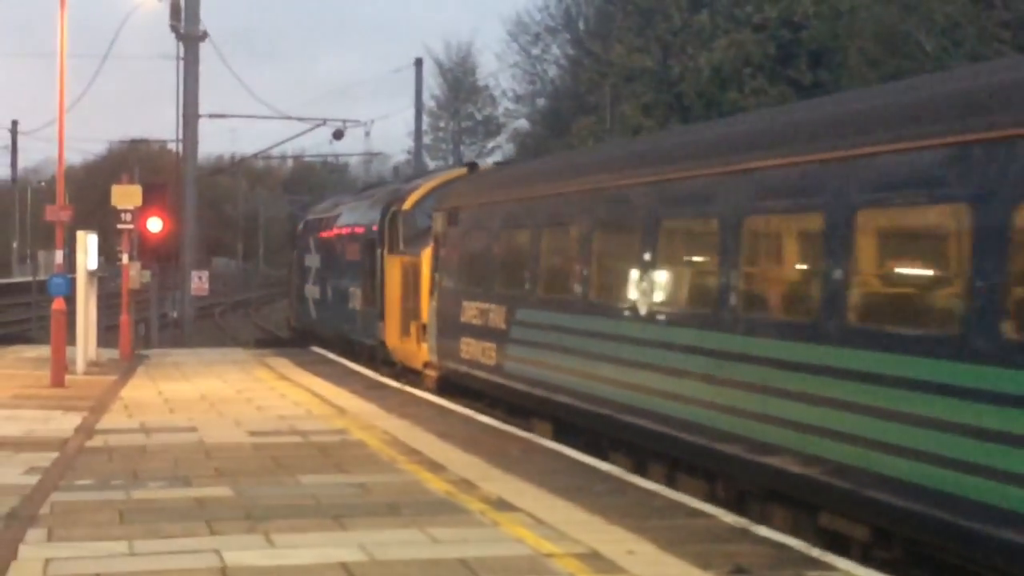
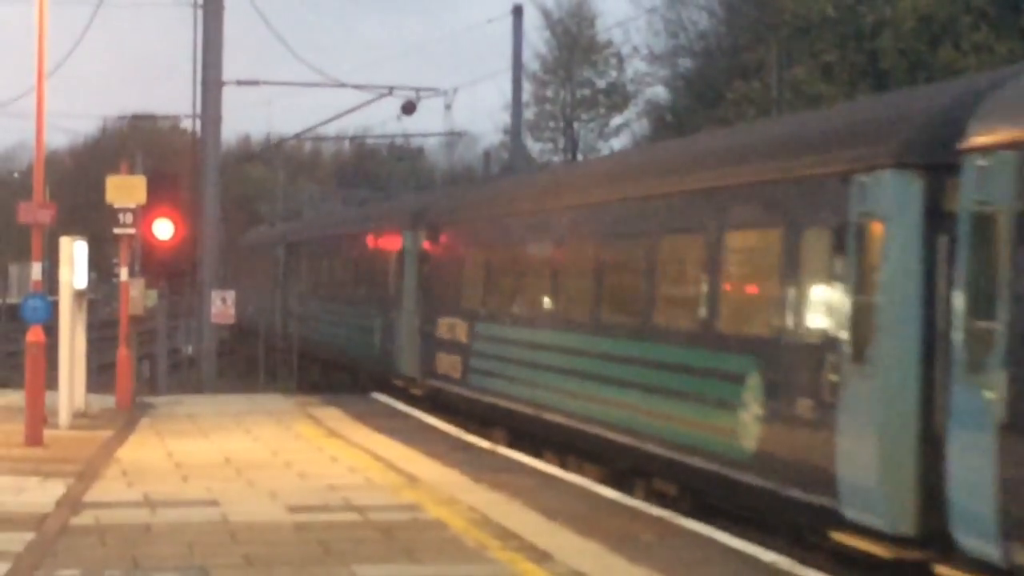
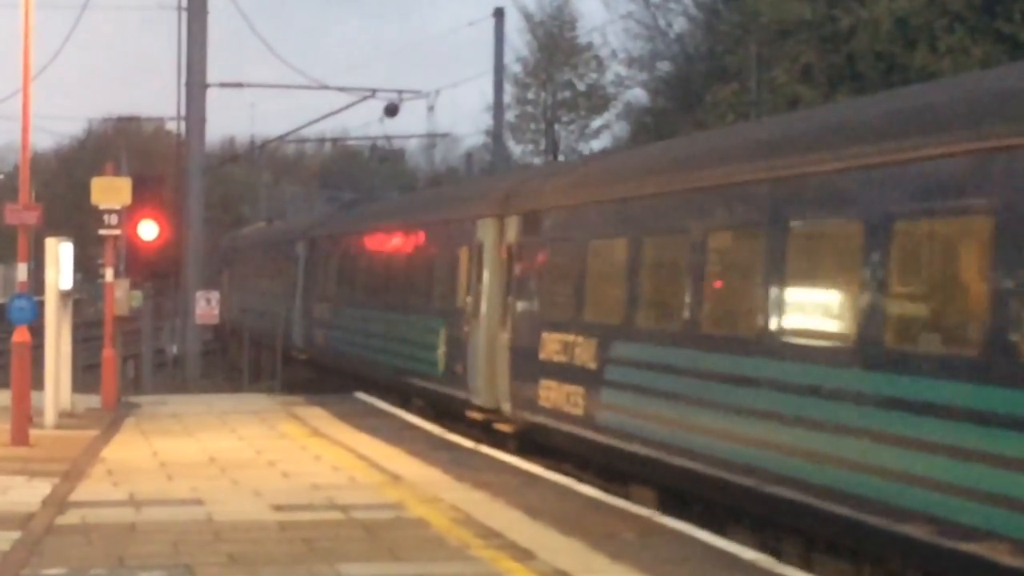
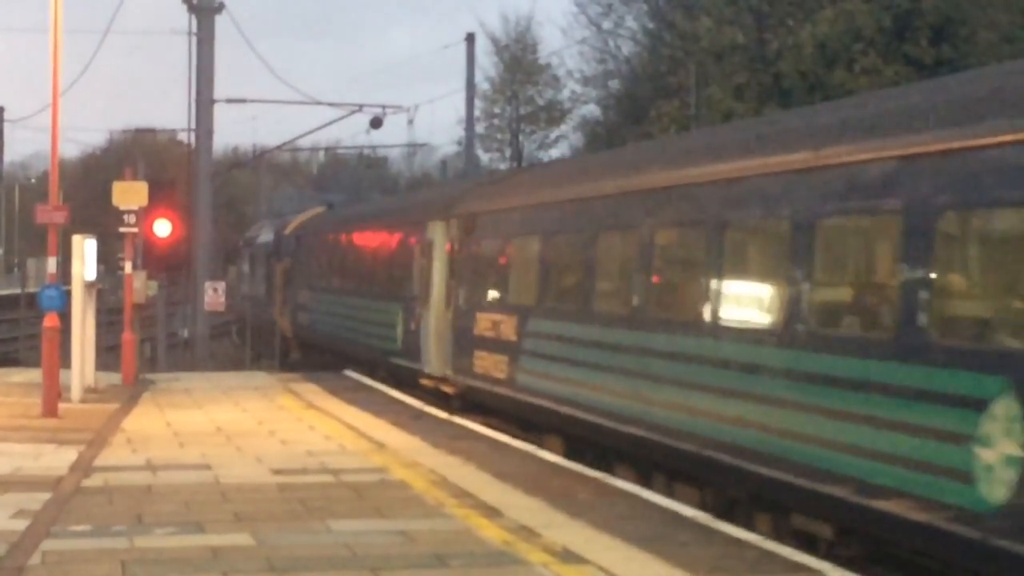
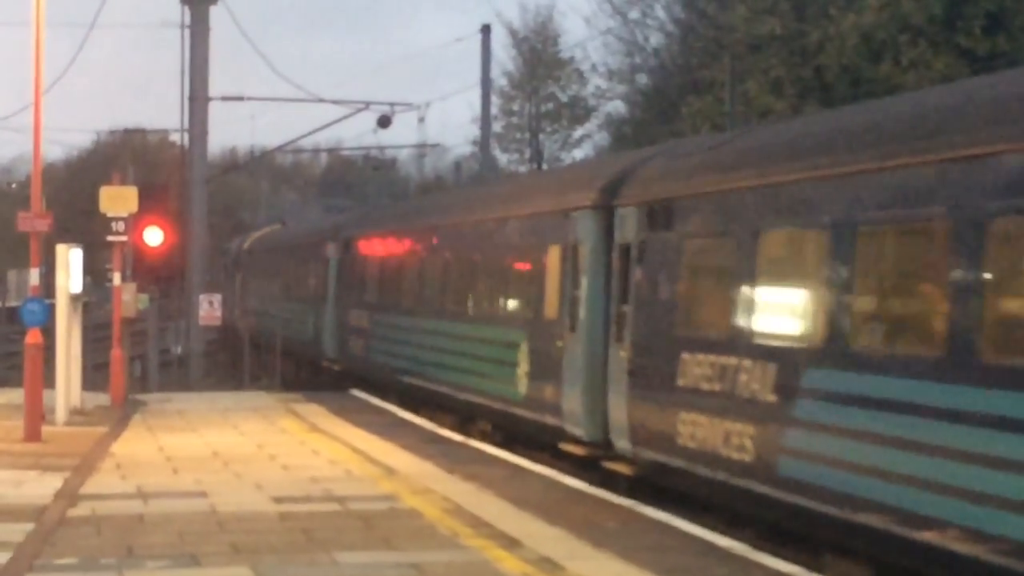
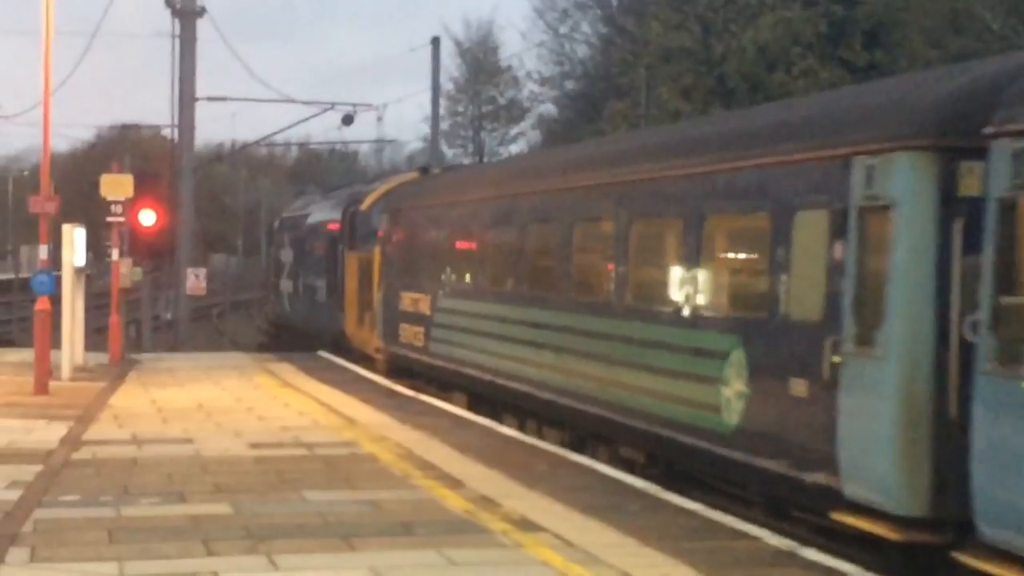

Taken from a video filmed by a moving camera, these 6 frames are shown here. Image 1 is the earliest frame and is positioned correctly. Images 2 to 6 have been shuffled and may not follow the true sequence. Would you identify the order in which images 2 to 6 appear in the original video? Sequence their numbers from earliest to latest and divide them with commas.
6, 4, 5, 3, 2
